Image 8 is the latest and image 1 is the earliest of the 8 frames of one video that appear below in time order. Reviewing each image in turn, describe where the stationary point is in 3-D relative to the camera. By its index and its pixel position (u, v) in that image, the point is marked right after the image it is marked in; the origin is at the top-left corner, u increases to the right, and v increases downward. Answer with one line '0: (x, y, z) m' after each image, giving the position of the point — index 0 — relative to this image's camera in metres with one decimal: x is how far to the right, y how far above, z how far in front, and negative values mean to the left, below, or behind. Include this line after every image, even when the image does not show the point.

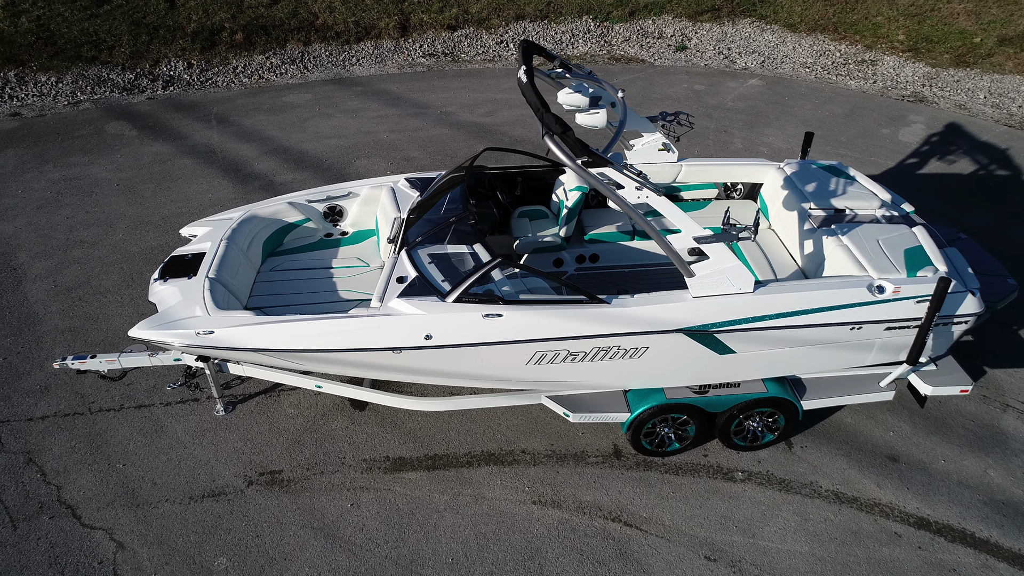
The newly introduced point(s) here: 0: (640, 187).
0: (+0.7, +0.5, +3.7) m
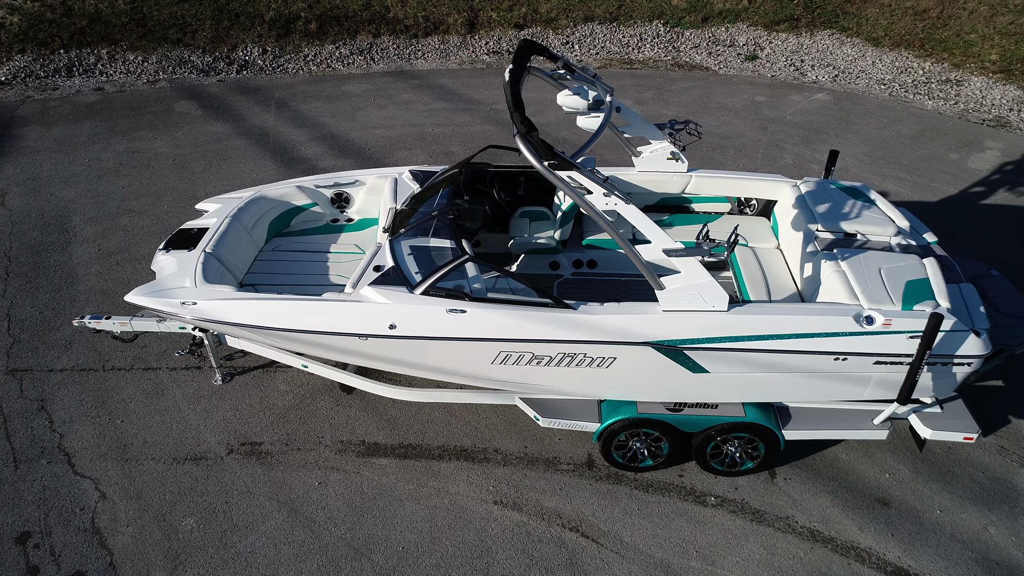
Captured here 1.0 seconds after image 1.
0: (+0.5, +0.5, +3.7) m
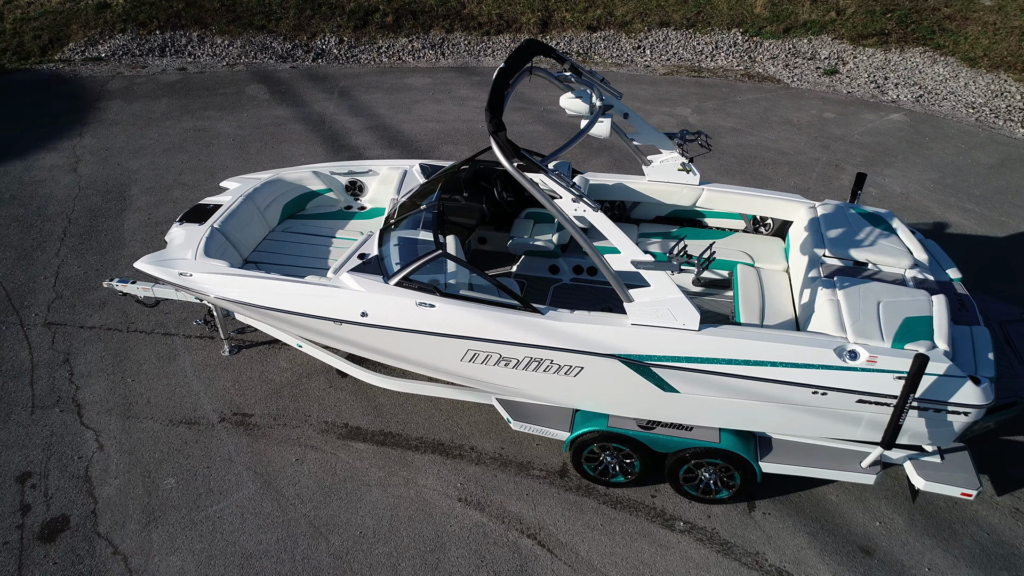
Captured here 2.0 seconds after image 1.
0: (+0.3, +0.4, +3.6) m
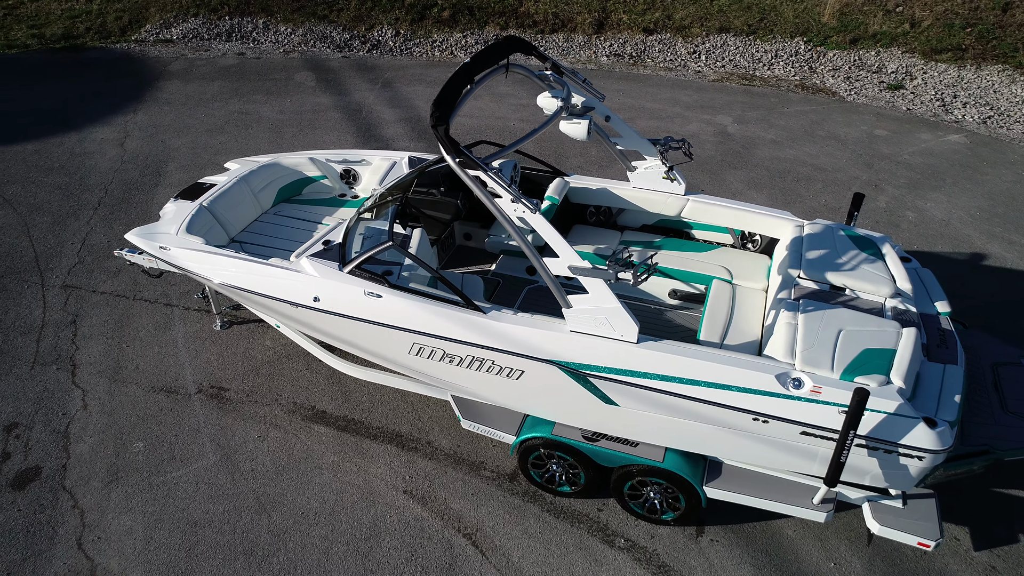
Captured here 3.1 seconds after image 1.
0: (0.0, +0.4, +3.5) m
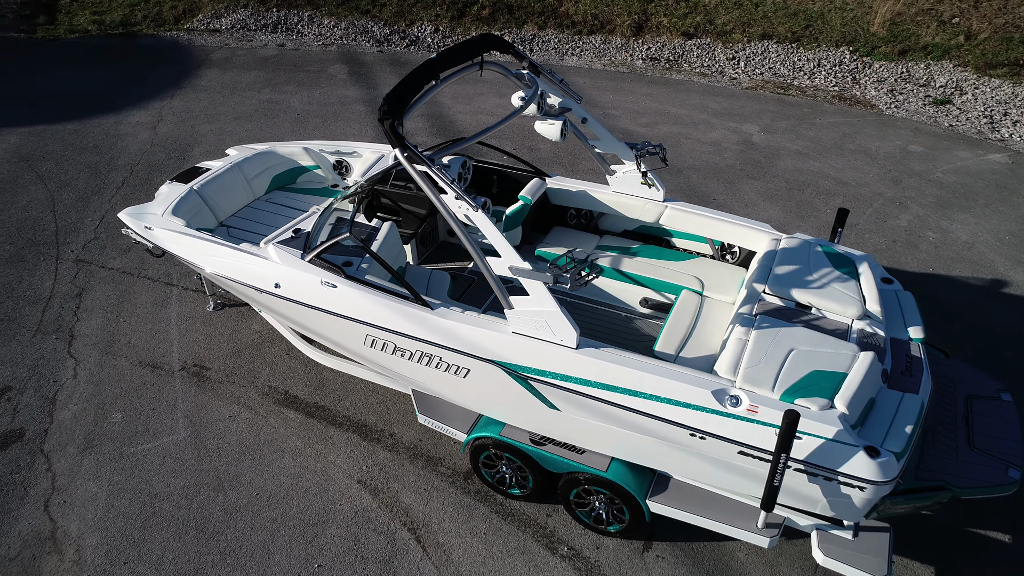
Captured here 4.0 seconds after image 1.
0: (-0.3, +0.4, +3.5) m
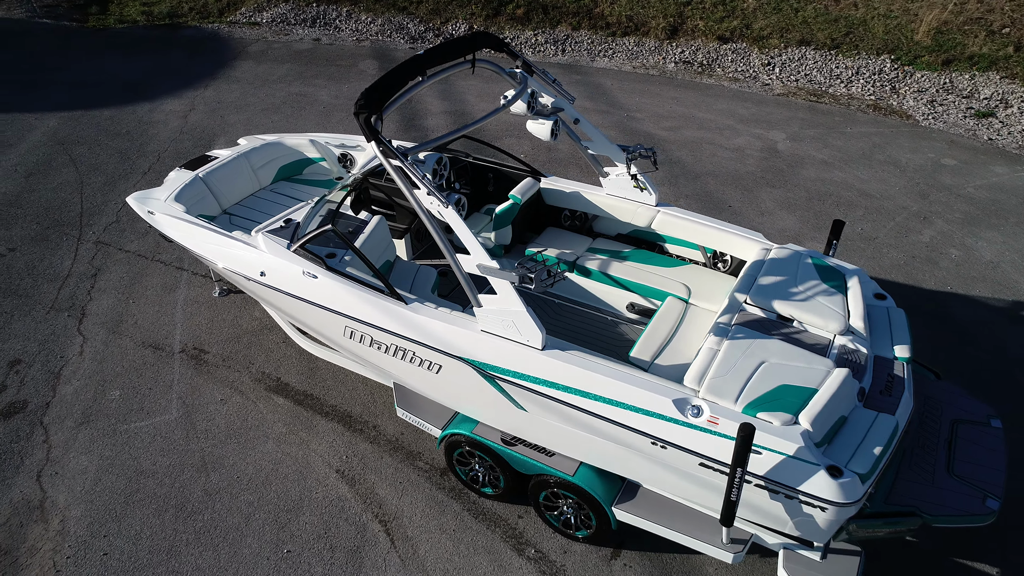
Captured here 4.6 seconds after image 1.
0: (-0.4, +0.5, +3.5) m
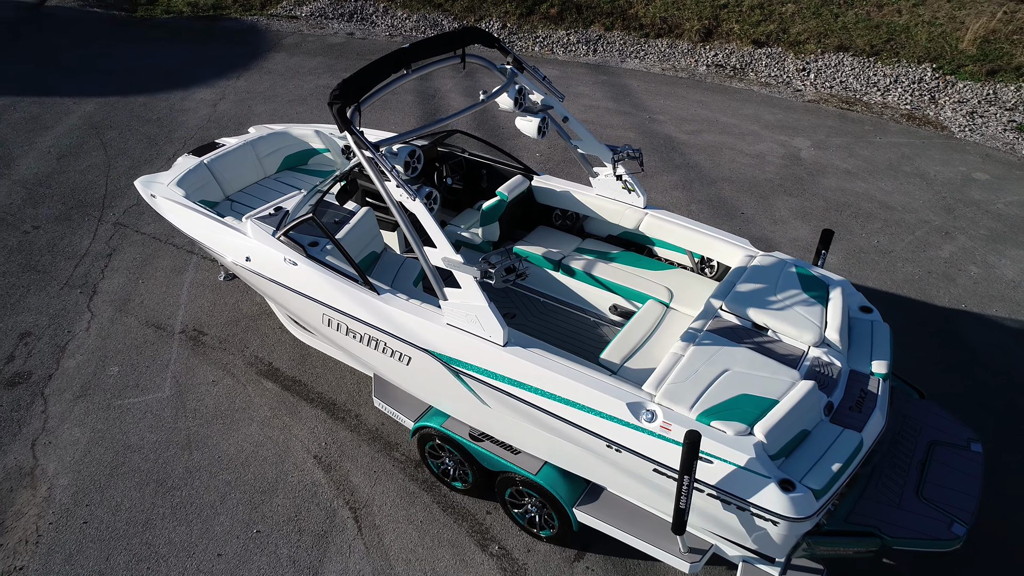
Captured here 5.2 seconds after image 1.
0: (-0.6, +0.5, +3.6) m
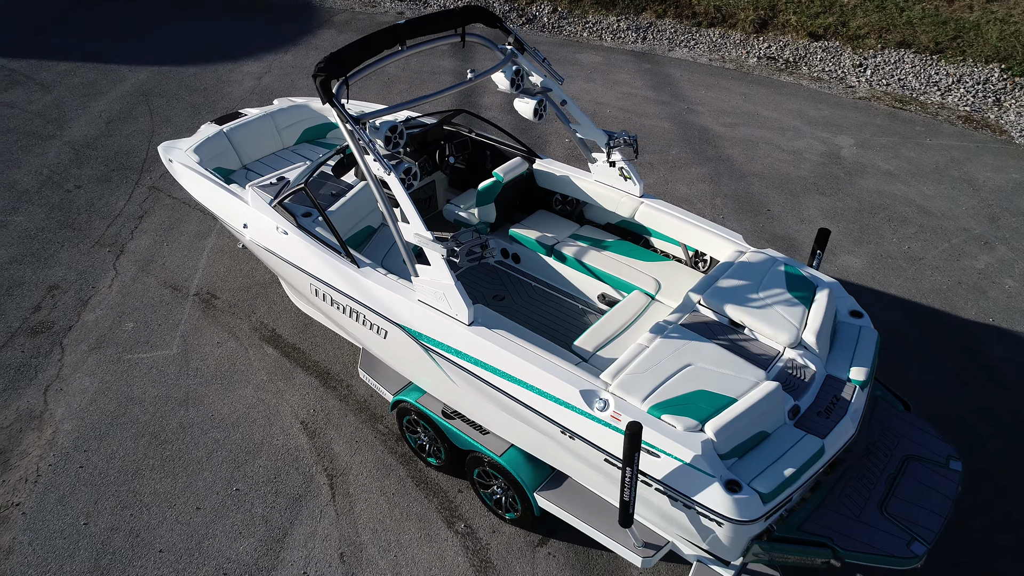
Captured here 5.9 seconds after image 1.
0: (-0.7, +0.6, +3.6) m
